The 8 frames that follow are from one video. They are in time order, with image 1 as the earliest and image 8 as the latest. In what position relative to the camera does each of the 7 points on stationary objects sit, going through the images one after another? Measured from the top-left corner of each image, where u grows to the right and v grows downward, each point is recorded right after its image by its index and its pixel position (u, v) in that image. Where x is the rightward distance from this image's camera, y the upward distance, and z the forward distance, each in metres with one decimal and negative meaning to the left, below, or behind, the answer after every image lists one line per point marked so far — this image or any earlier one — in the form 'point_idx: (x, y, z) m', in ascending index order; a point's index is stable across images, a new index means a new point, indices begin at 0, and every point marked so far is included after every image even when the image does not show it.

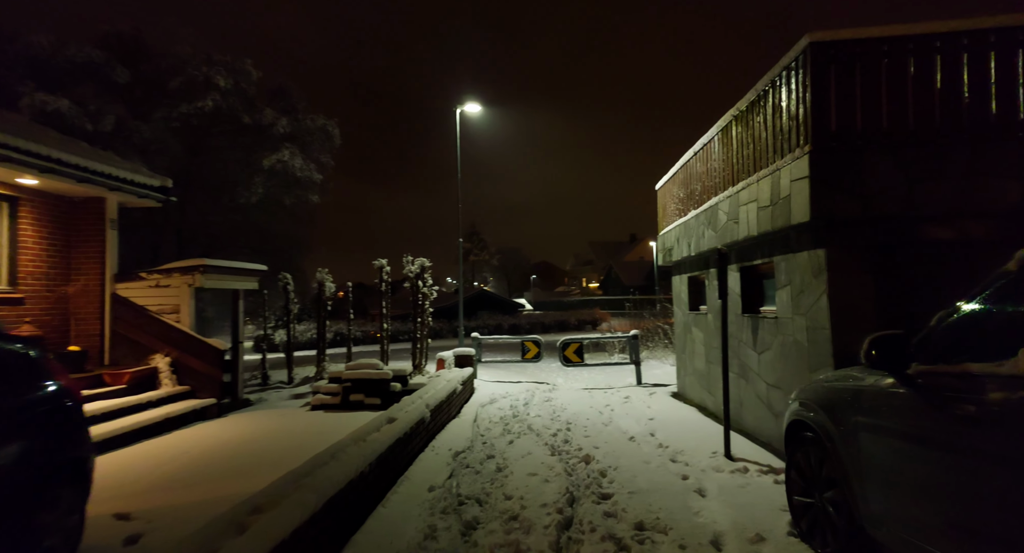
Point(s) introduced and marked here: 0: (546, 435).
0: (+0.5, -2.2, +8.0) m
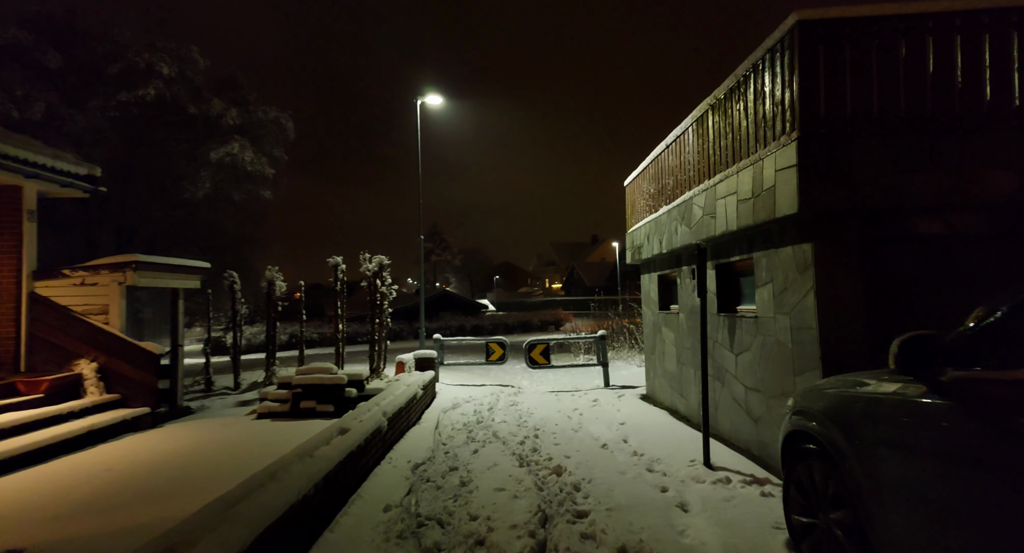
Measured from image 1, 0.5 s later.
0: (0.0, -2.2, +7.5) m
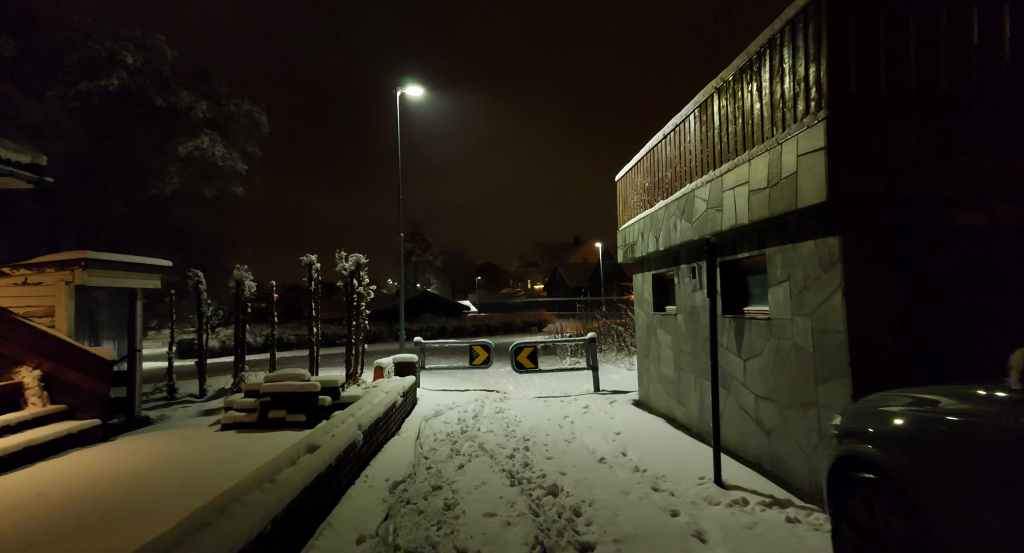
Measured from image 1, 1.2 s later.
0: (-0.1, -2.1, +6.8) m
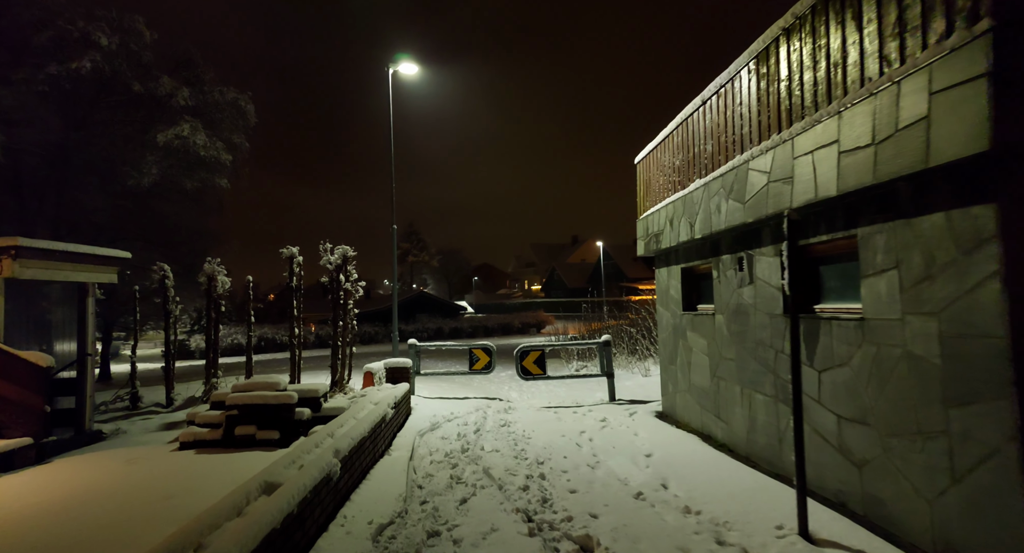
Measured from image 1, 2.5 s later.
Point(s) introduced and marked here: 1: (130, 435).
0: (0.0, -2.0, +5.6) m
1: (-5.4, -2.2, +8.2) m
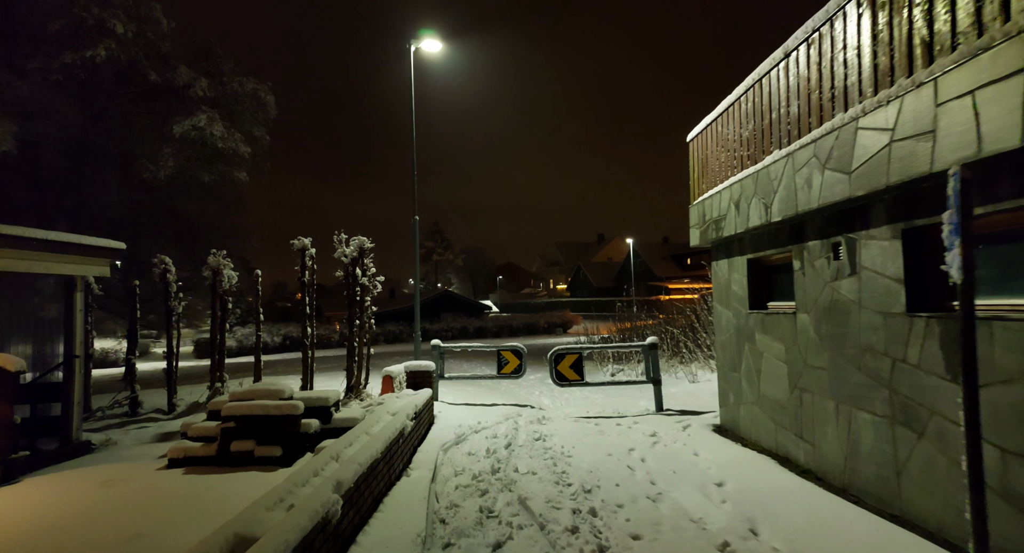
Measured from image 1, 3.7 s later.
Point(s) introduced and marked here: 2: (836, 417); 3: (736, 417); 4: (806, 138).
0: (+0.4, -1.9, +4.4) m
1: (-4.9, -2.1, +7.3) m
2: (+3.0, -1.3, +5.4) m
3: (+3.0, -1.9, +7.8) m
4: (+2.7, +1.3, +5.4) m
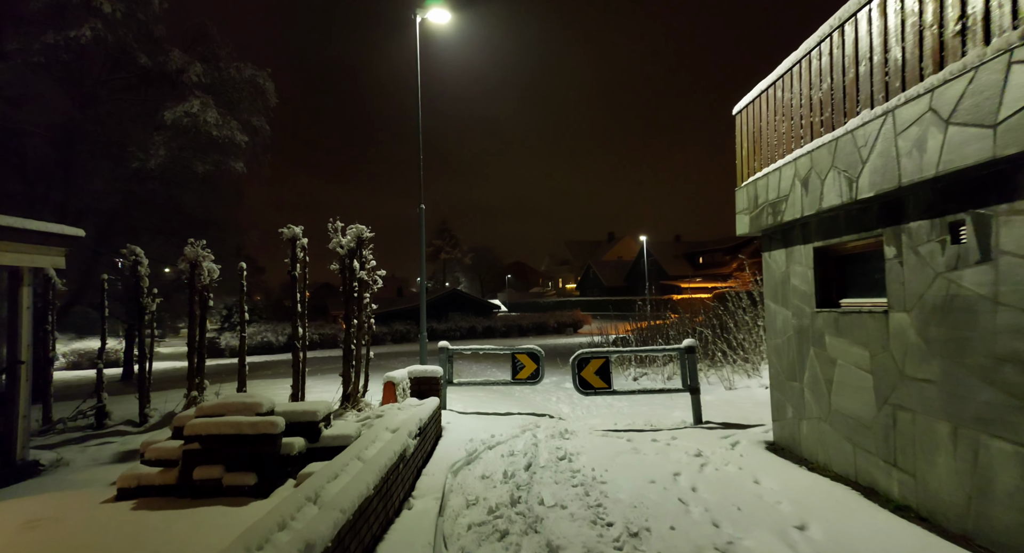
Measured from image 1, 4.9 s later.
0: (+0.6, -1.9, +3.3) m
1: (-4.7, -2.1, +6.2) m
2: (+3.2, -1.2, +4.2) m
3: (+3.3, -1.8, +6.6) m
4: (+2.9, +1.4, +4.2) m
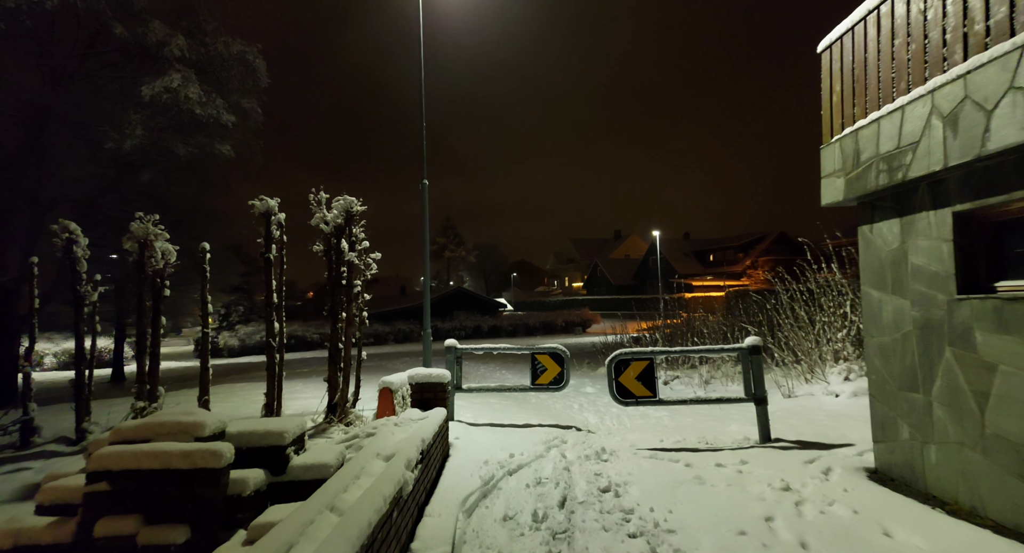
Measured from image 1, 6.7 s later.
0: (+0.8, -1.7, +1.7) m
1: (-4.4, -1.9, +4.6) m
2: (+3.5, -1.0, +2.6) m
3: (+3.5, -1.6, +5.0) m
4: (+3.2, +1.6, +2.6) m
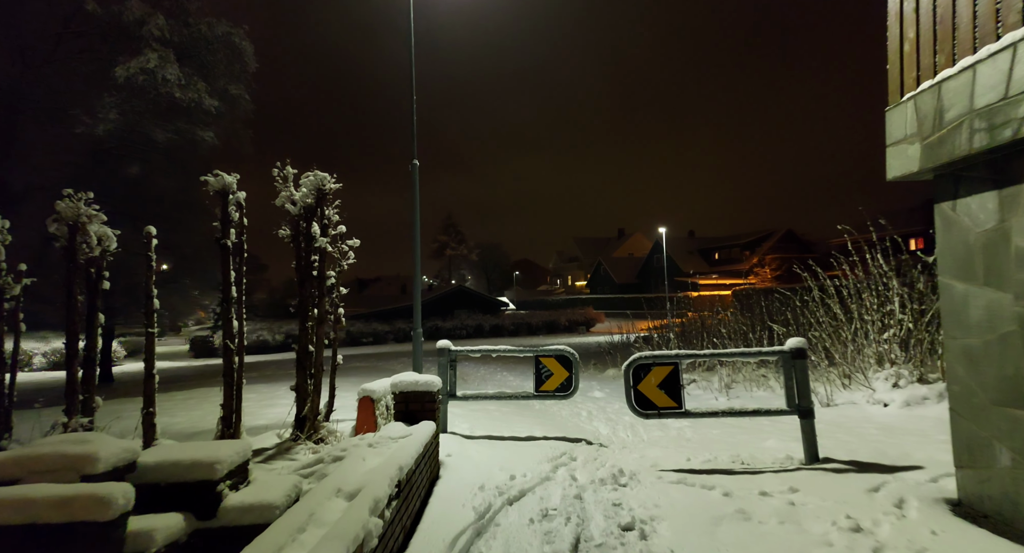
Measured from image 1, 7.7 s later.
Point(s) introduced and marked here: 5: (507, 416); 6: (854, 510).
0: (+0.8, -1.6, +0.6) m
1: (-4.4, -1.8, +3.6) m
2: (+3.5, -0.9, +1.5) m
3: (+3.5, -1.5, +4.0) m
4: (+3.2, +1.7, +1.5) m
5: (-0.1, -2.1, +8.6) m
6: (+2.7, -1.8, +4.4) m
